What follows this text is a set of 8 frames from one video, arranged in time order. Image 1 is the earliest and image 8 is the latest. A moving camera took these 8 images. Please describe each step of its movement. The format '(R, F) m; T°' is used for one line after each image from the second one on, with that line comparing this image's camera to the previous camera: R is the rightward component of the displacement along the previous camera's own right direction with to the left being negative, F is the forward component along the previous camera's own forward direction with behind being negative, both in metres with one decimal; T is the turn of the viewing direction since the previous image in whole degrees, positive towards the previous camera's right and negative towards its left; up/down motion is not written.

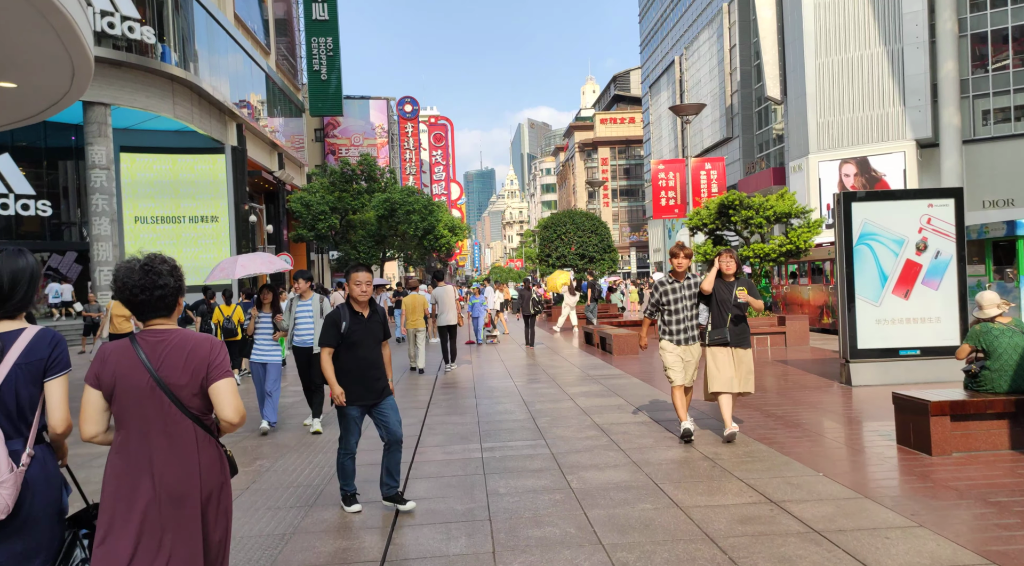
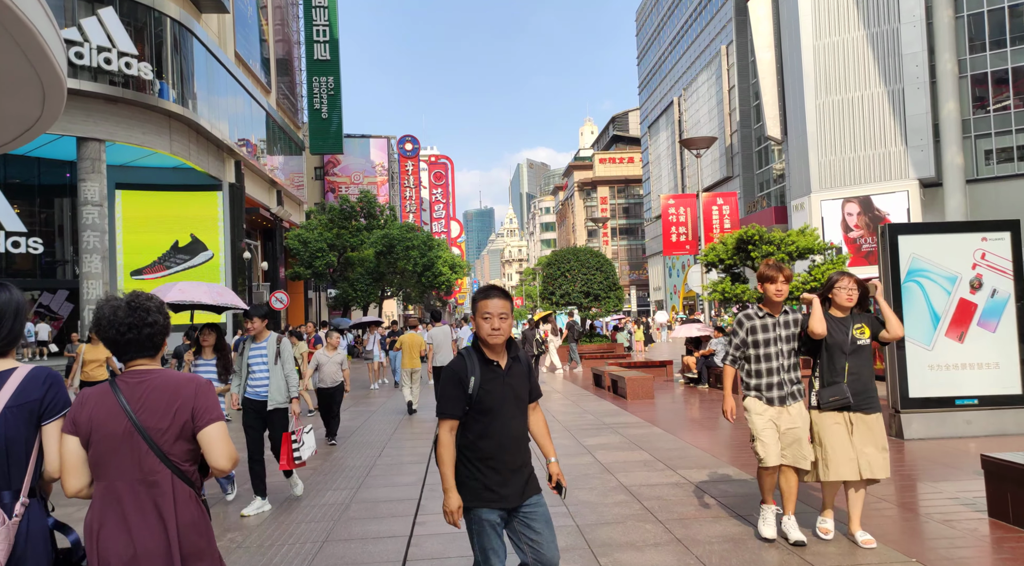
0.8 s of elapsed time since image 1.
(-0.1, +1.0) m; 0°
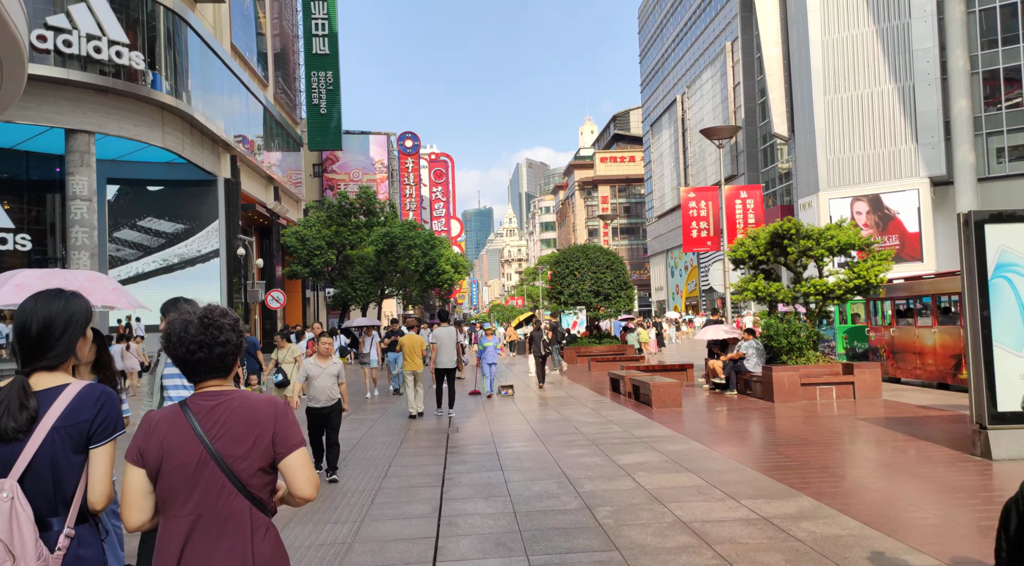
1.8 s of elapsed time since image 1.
(-0.3, +1.2) m; 0°
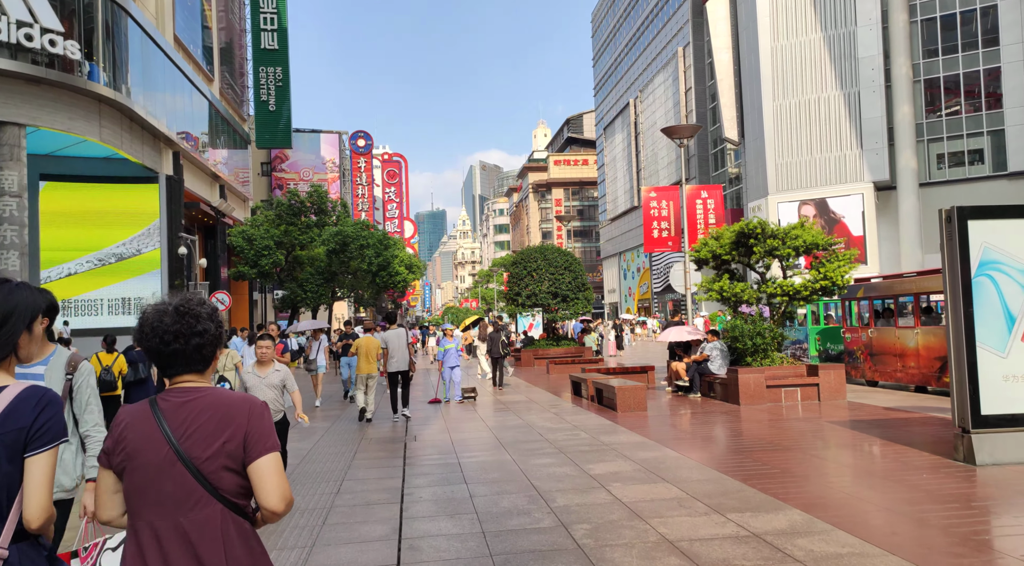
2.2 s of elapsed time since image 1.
(-0.1, +0.5) m; +3°
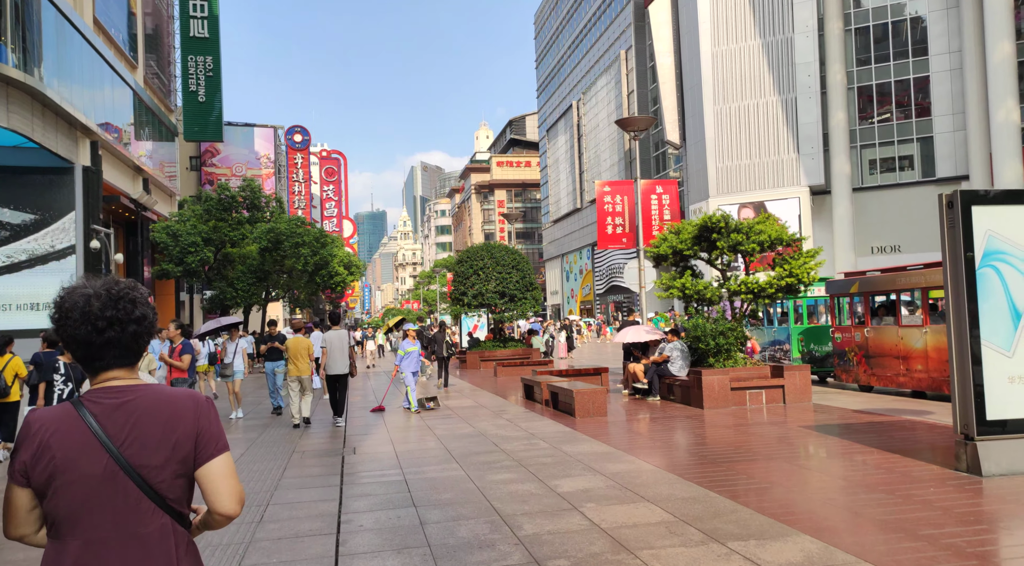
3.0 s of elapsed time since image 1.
(-0.1, +1.0) m; +4°
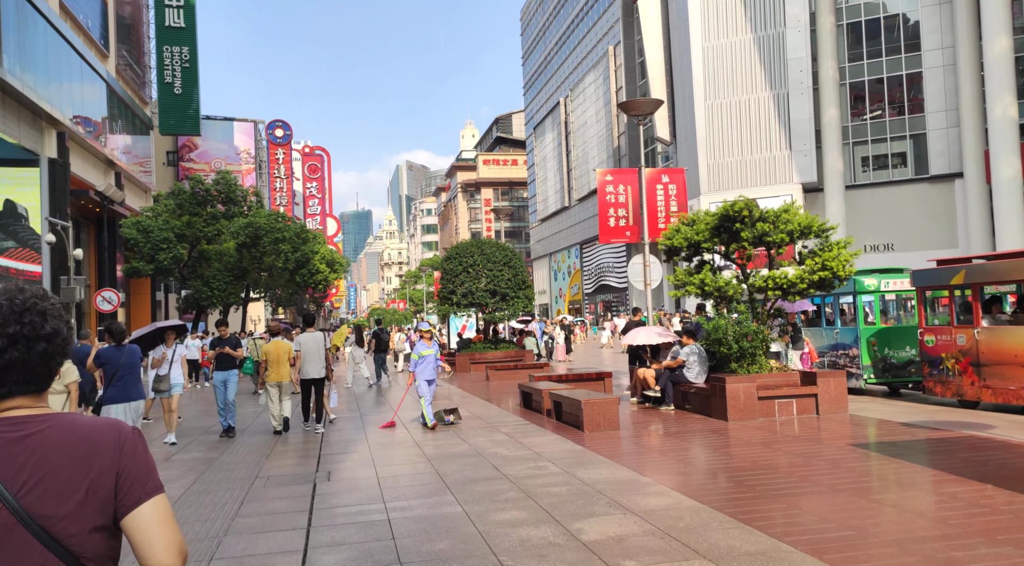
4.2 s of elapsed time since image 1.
(-0.2, +1.4) m; +1°
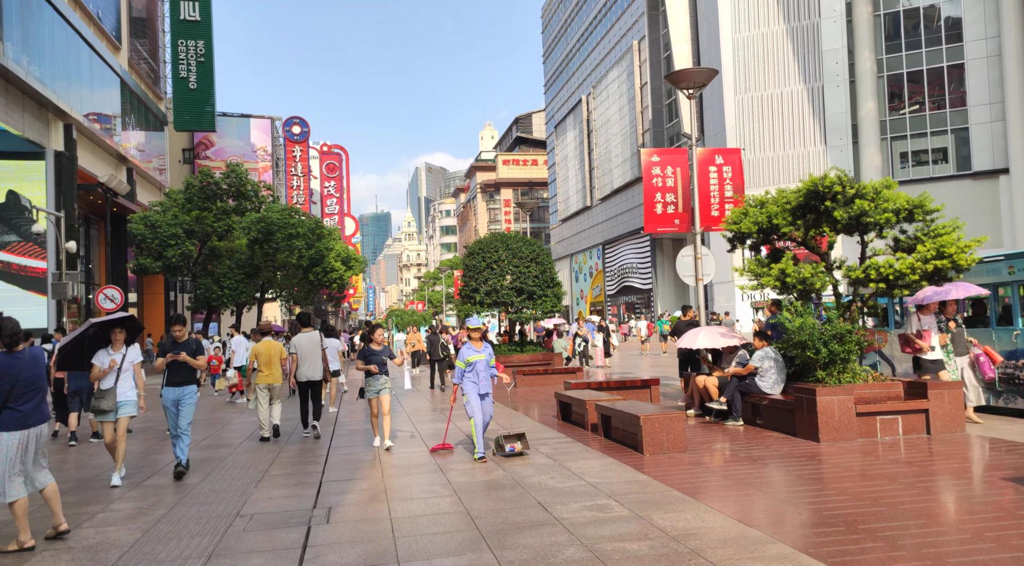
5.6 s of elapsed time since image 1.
(-0.3, +1.9) m; -1°
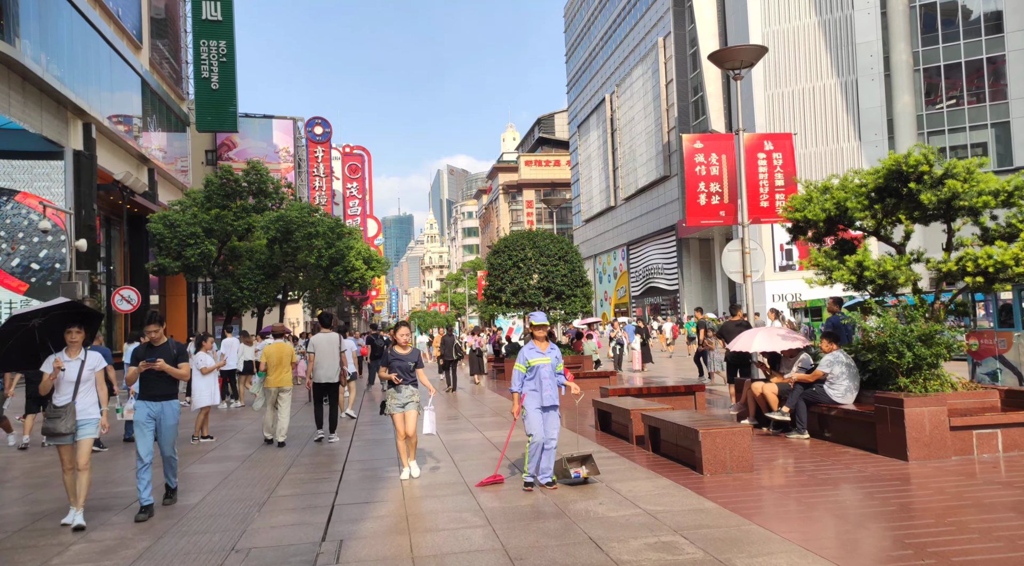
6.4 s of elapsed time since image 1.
(-0.2, +1.1) m; -2°
